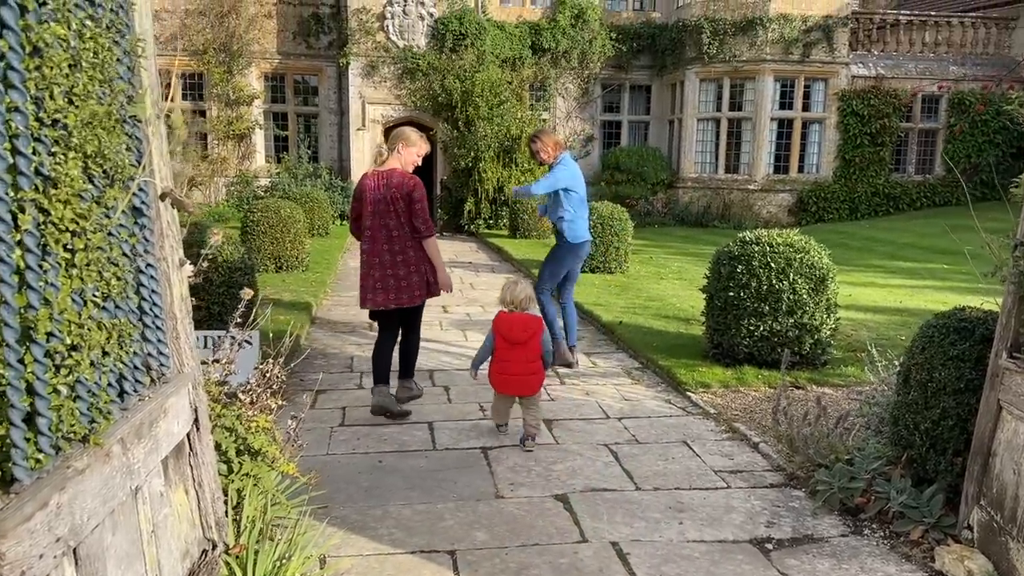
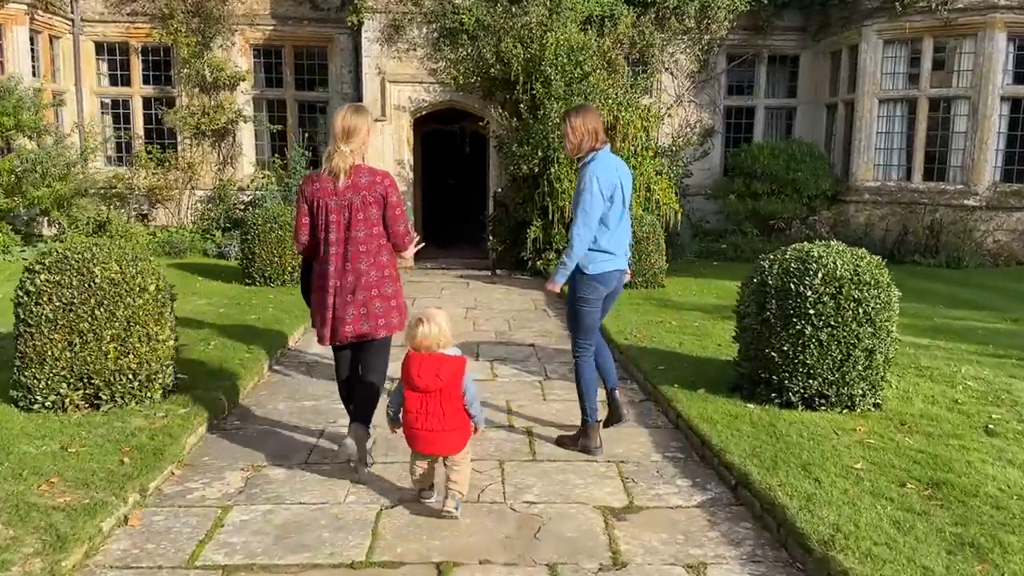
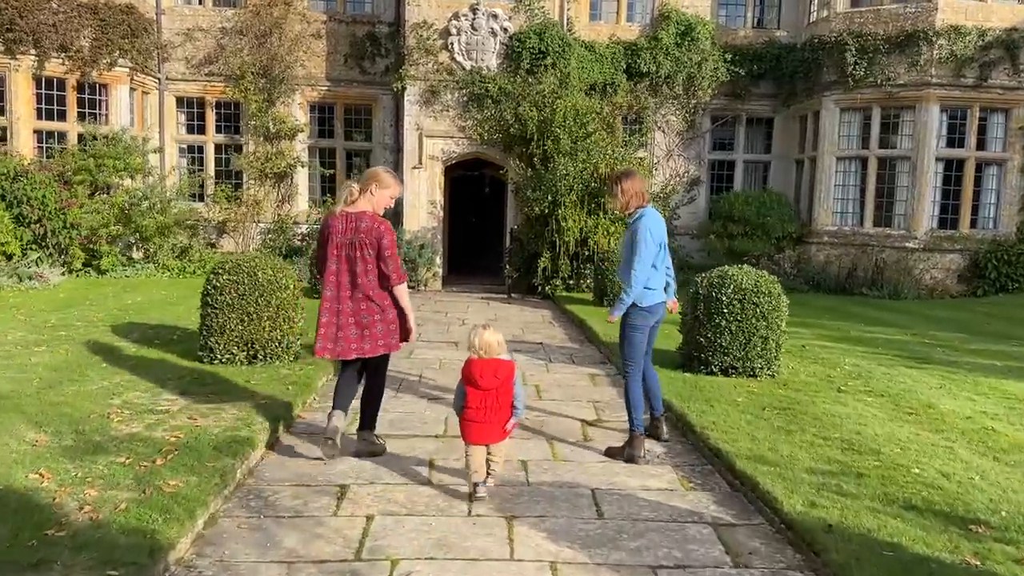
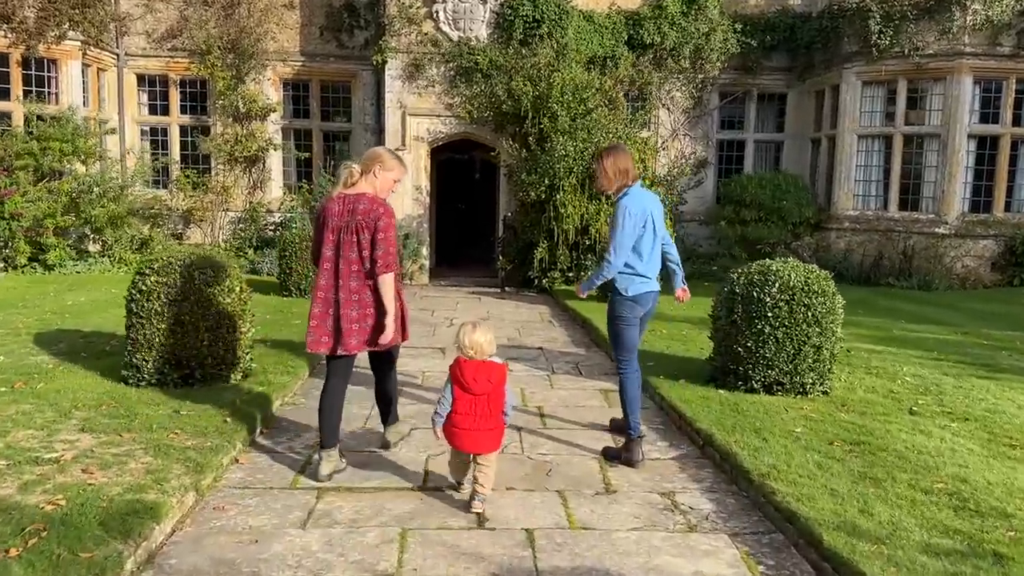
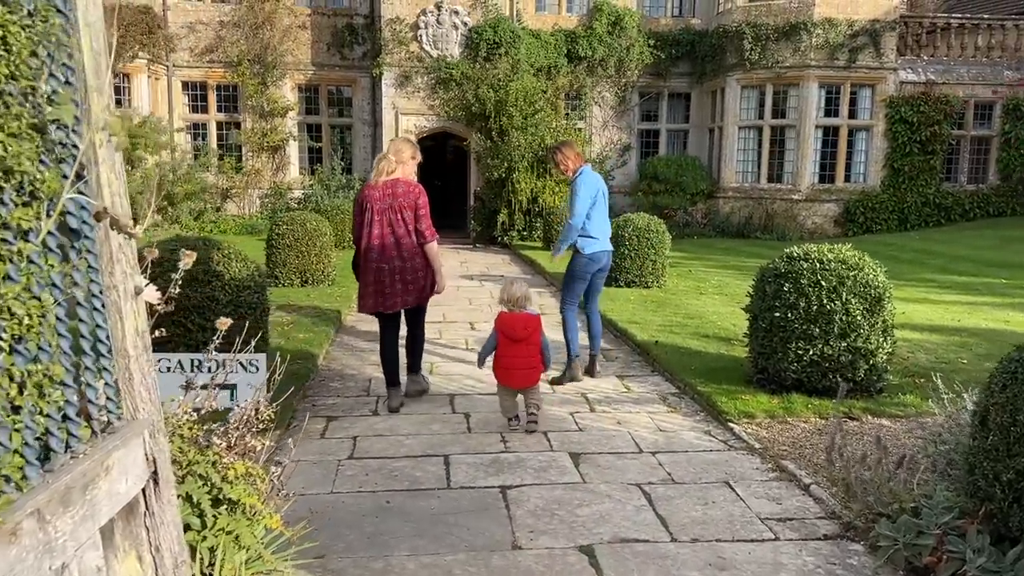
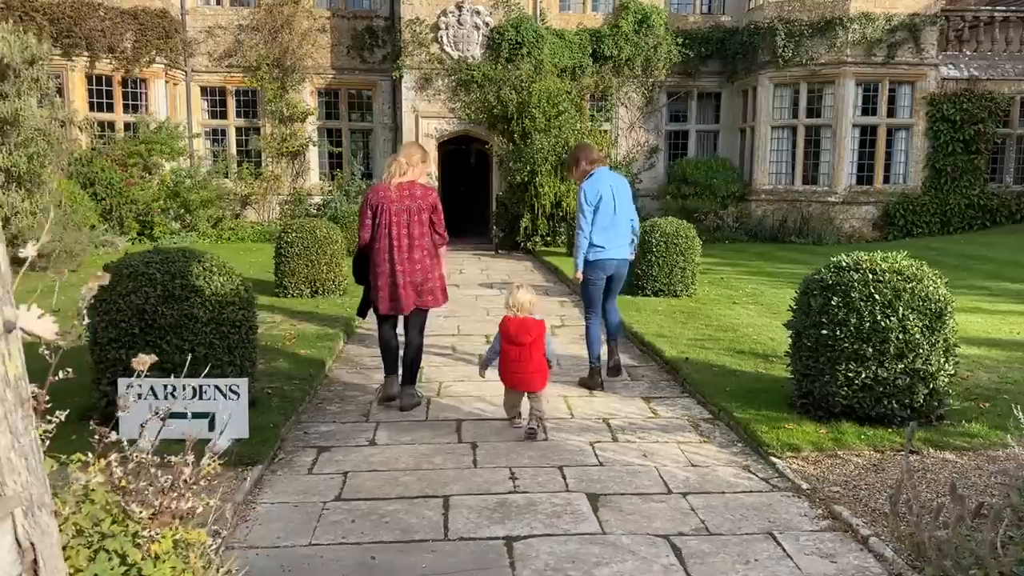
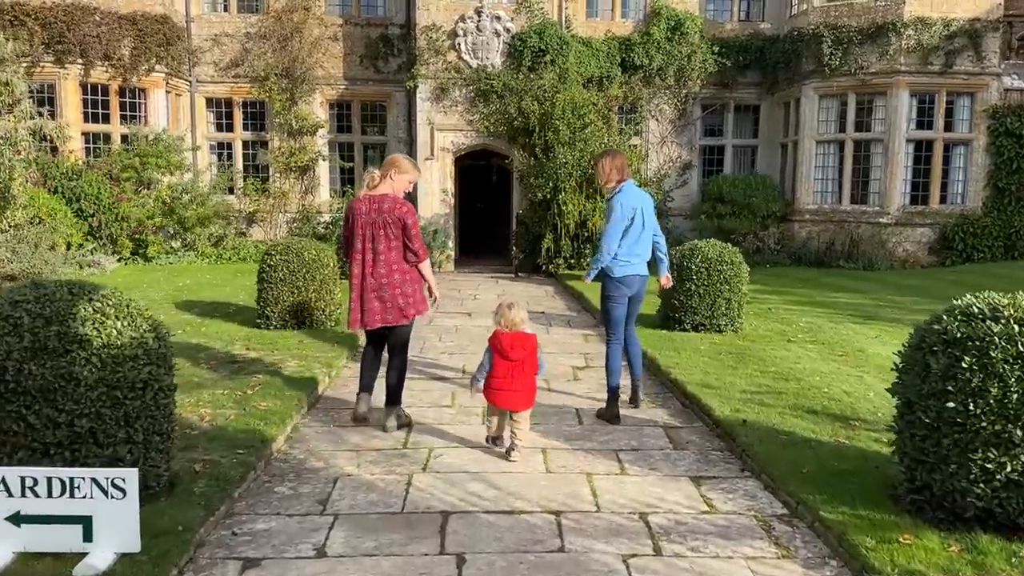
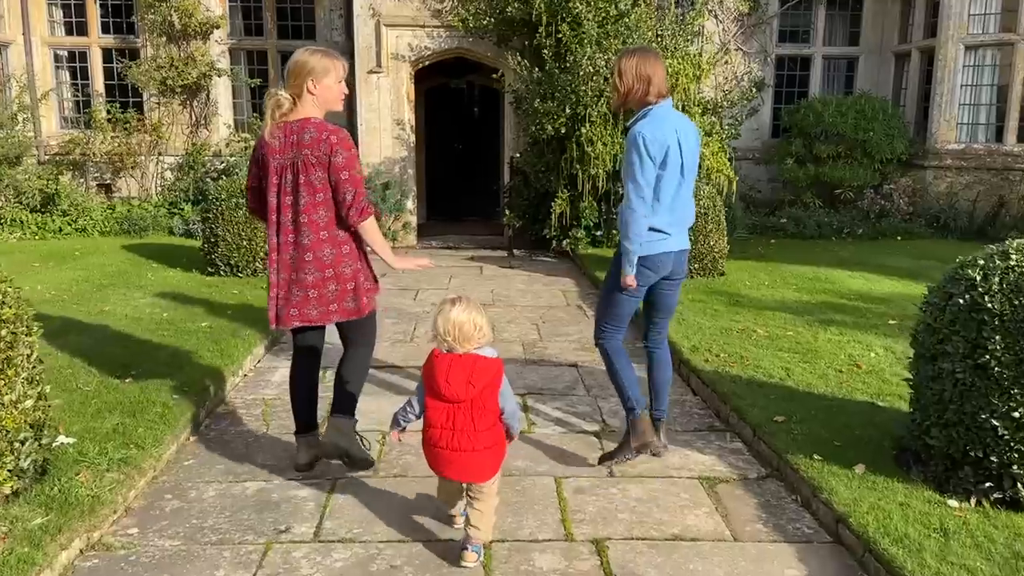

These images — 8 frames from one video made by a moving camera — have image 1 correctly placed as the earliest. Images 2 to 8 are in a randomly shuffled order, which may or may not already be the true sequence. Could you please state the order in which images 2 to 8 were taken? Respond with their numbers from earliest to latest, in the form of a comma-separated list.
5, 6, 7, 3, 4, 2, 8
